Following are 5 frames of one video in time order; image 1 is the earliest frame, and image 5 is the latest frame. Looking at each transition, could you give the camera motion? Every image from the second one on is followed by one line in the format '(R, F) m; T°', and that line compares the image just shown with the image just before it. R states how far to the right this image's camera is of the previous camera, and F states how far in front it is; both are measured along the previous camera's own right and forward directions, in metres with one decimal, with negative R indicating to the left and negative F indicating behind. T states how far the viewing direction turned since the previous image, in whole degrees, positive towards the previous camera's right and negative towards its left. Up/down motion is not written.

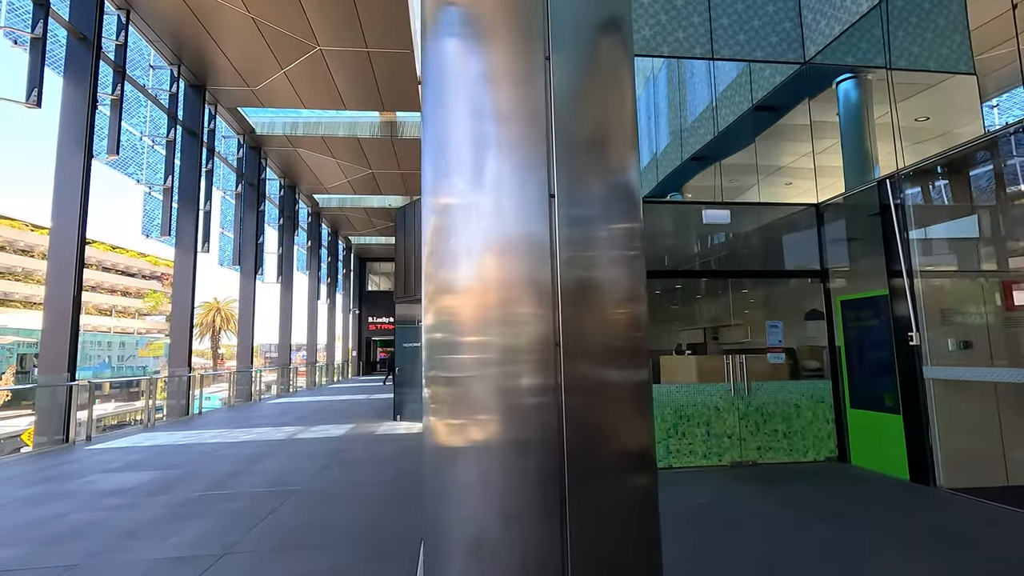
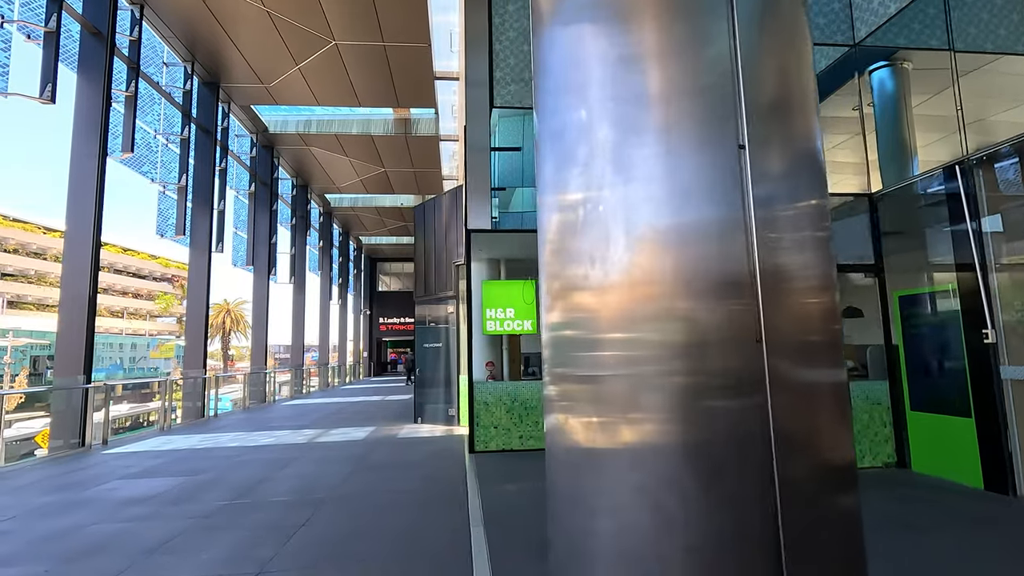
(-0.2, +0.2) m; -1°
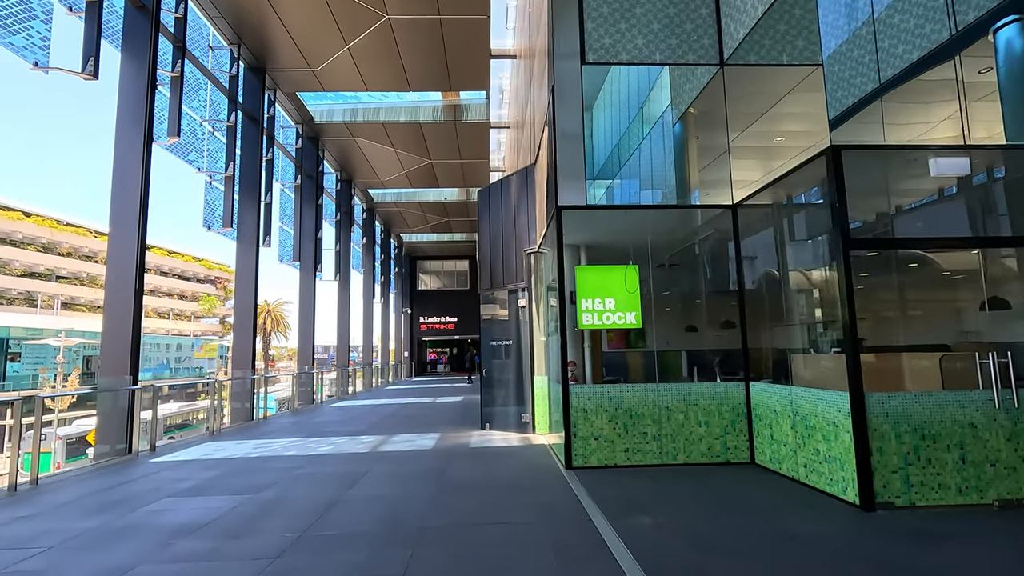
(-0.6, +0.8) m; -3°
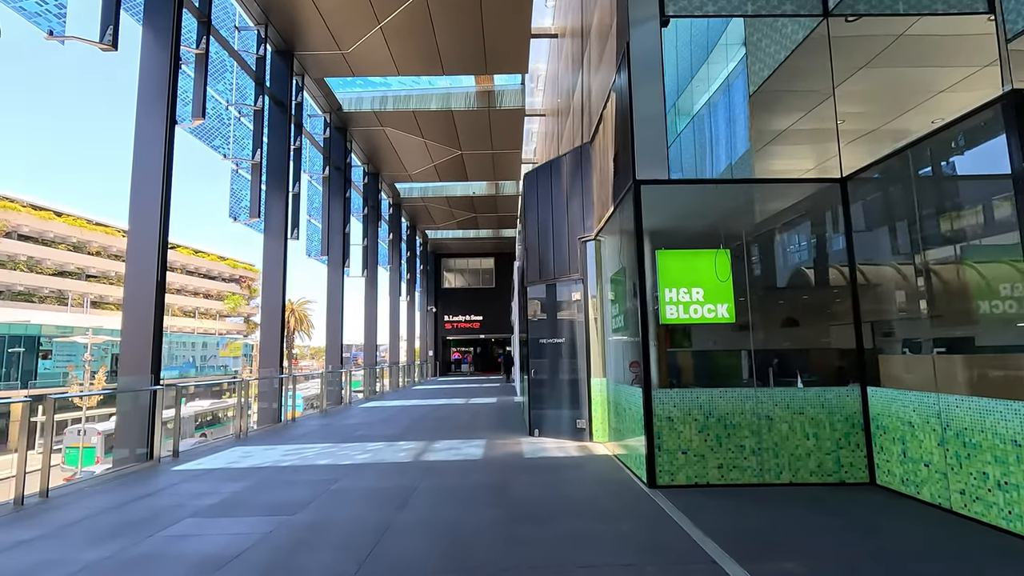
(-0.4, +0.6) m; -2°
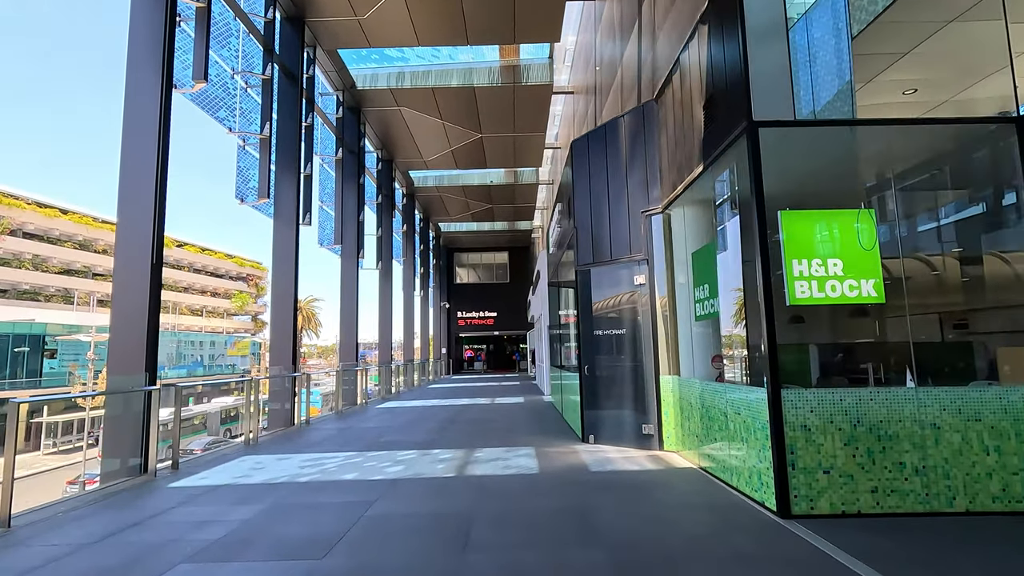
(-0.5, +0.9) m; -1°
